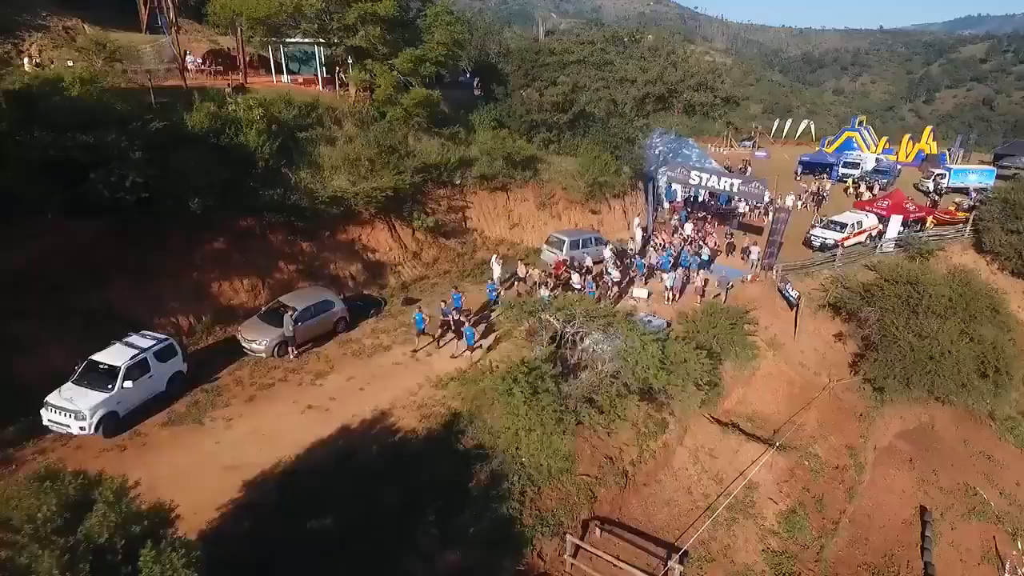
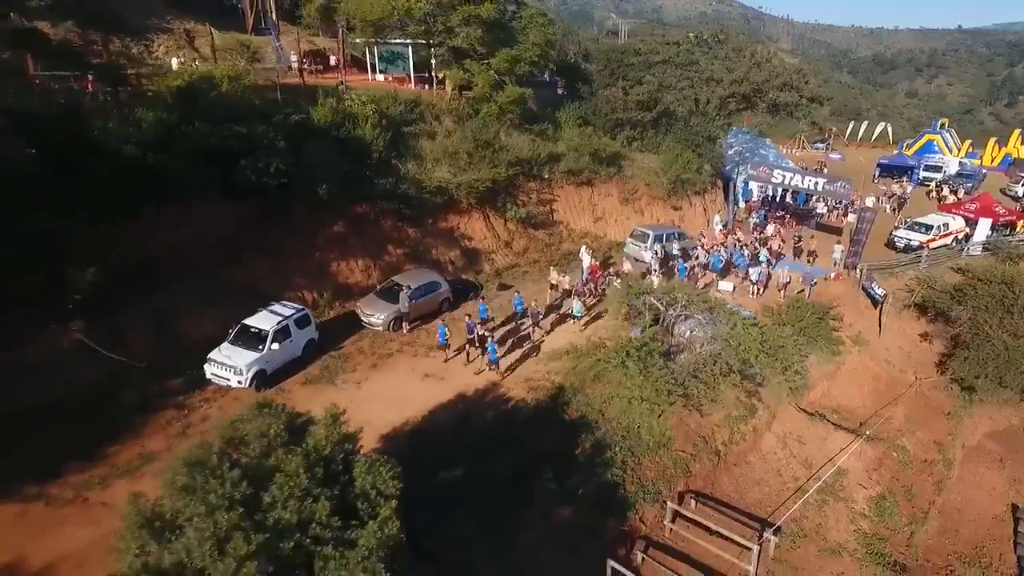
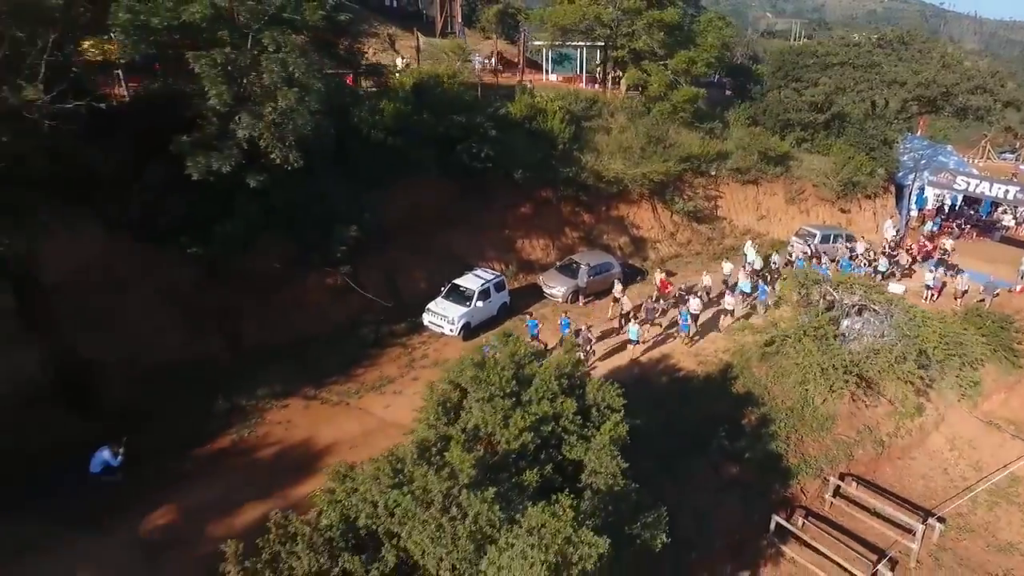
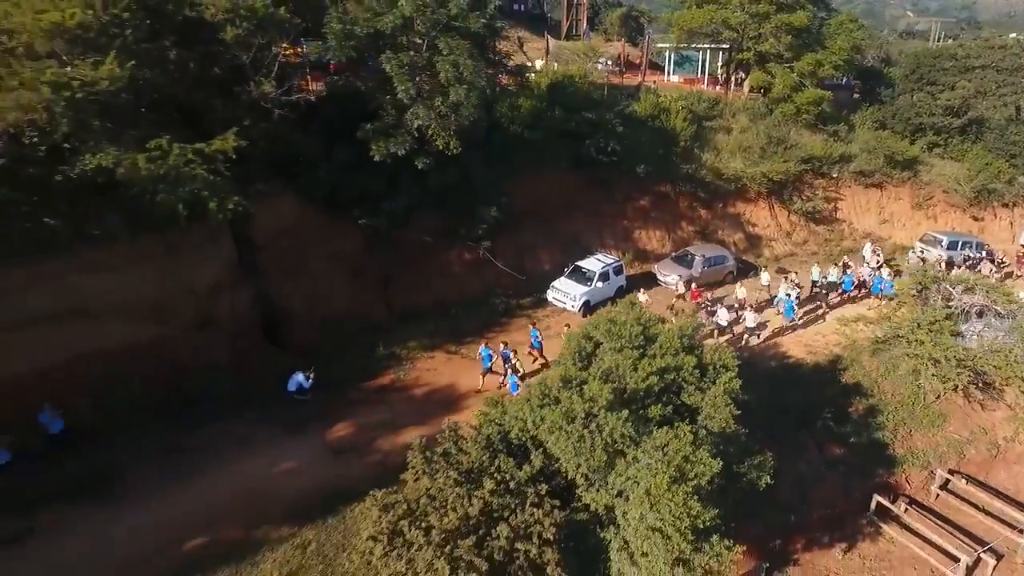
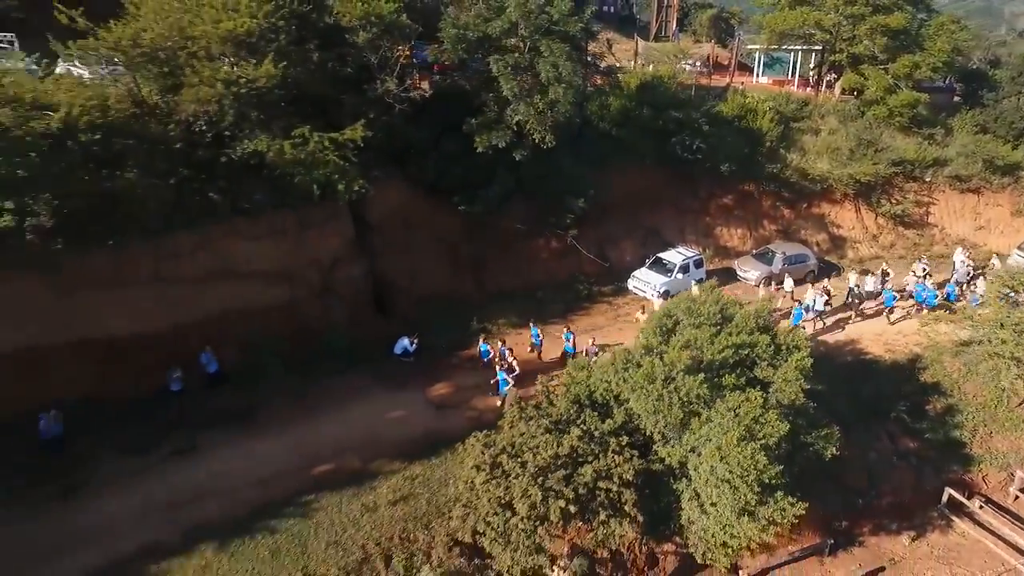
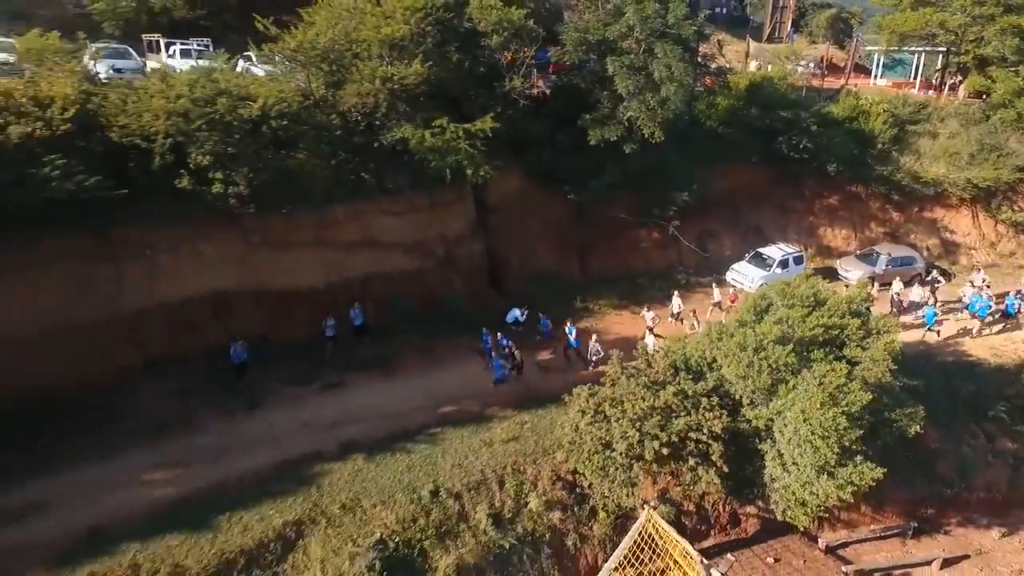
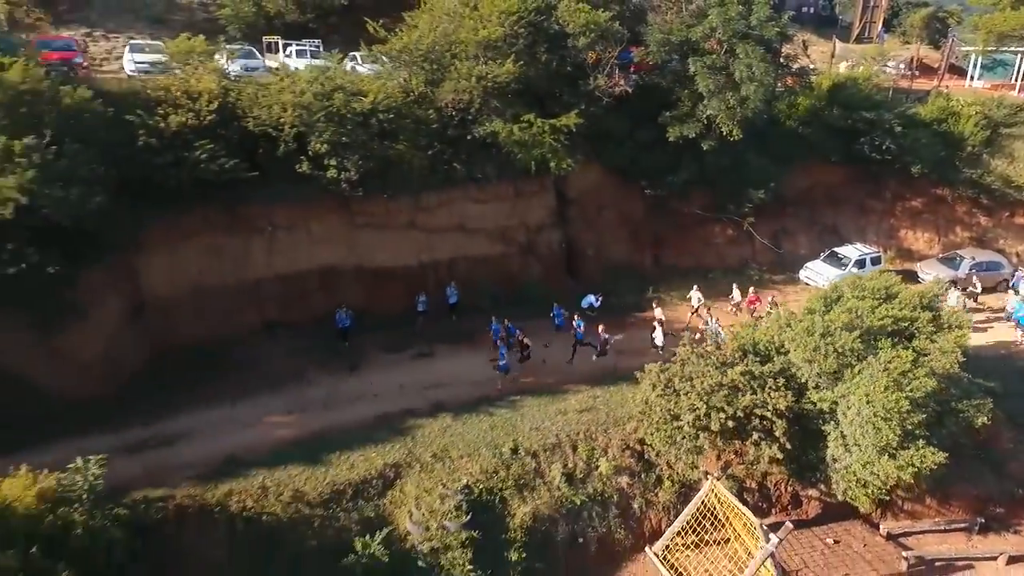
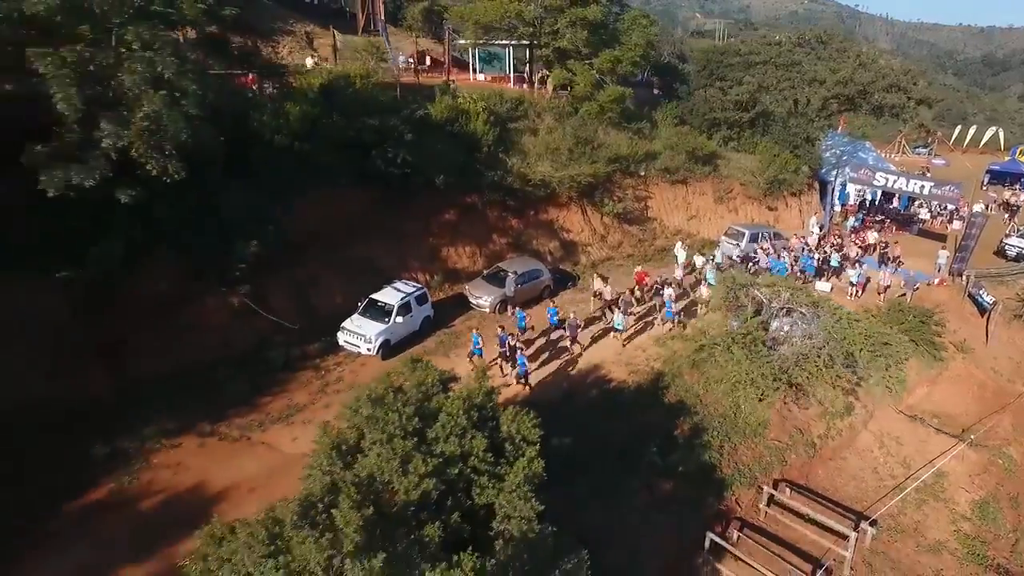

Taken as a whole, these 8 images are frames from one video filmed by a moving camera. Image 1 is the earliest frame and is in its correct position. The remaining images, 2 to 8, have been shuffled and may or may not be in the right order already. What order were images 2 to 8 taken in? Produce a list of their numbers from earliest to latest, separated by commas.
2, 8, 3, 4, 5, 6, 7
